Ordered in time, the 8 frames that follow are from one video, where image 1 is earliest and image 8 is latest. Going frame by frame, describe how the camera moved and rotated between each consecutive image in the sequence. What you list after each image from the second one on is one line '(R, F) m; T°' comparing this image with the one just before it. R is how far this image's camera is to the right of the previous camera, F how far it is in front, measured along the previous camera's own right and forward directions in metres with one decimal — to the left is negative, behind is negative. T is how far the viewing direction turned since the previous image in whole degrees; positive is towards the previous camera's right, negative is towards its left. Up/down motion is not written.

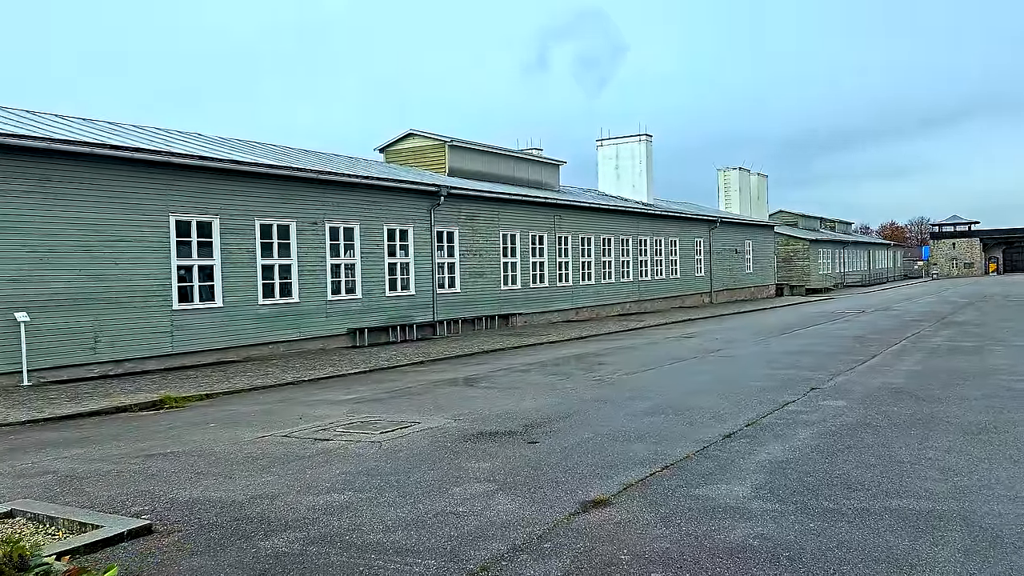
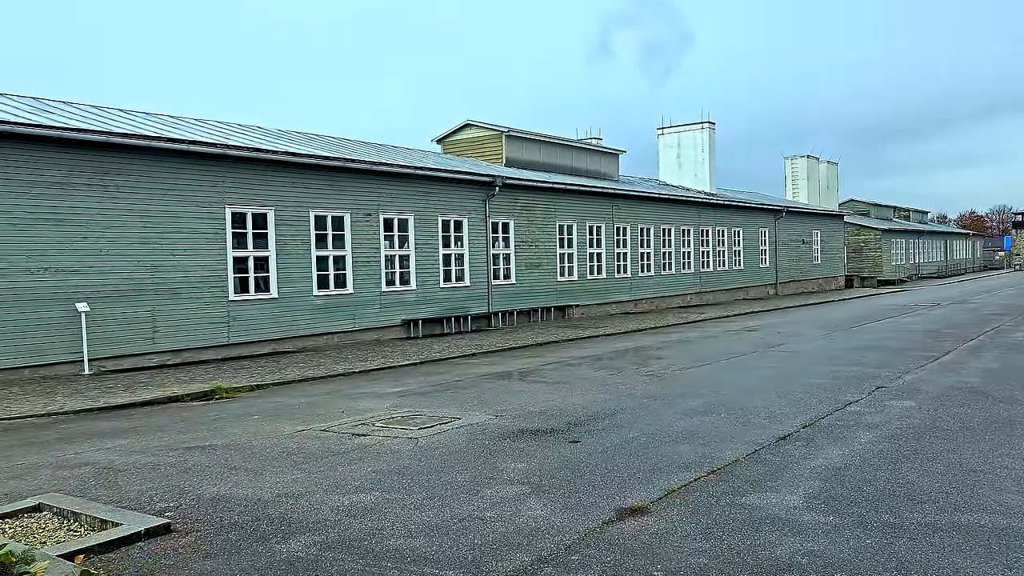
(+0.2, +0.3) m; -4°
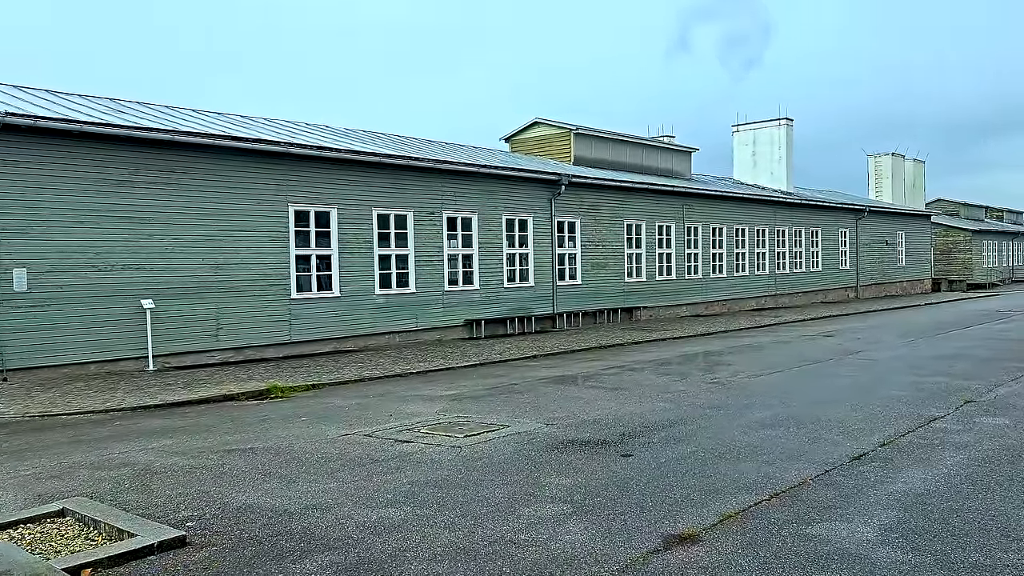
(+0.2, +0.4) m; -5°
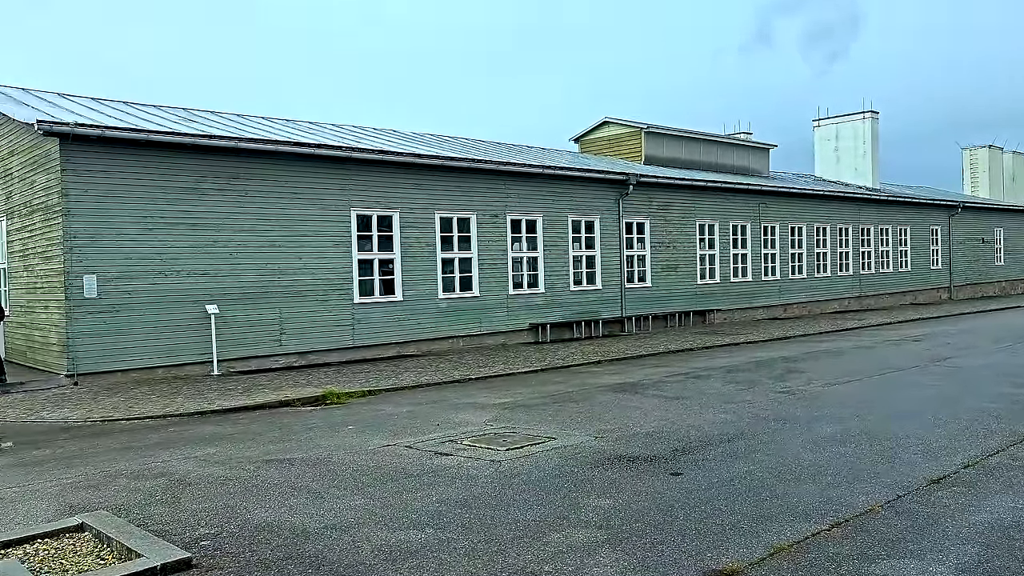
(+0.3, +0.4) m; -5°
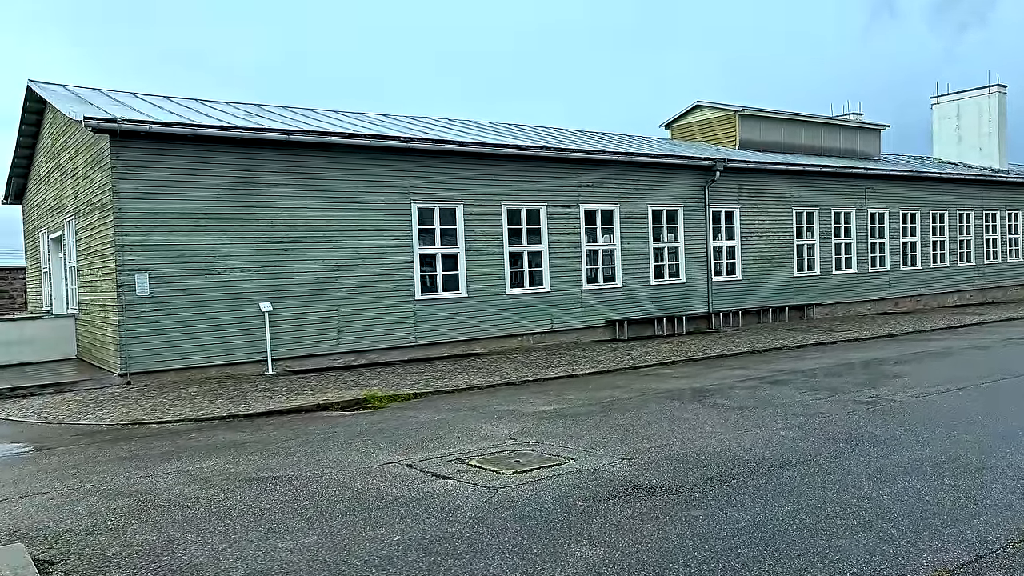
(+0.7, +0.9) m; -7°
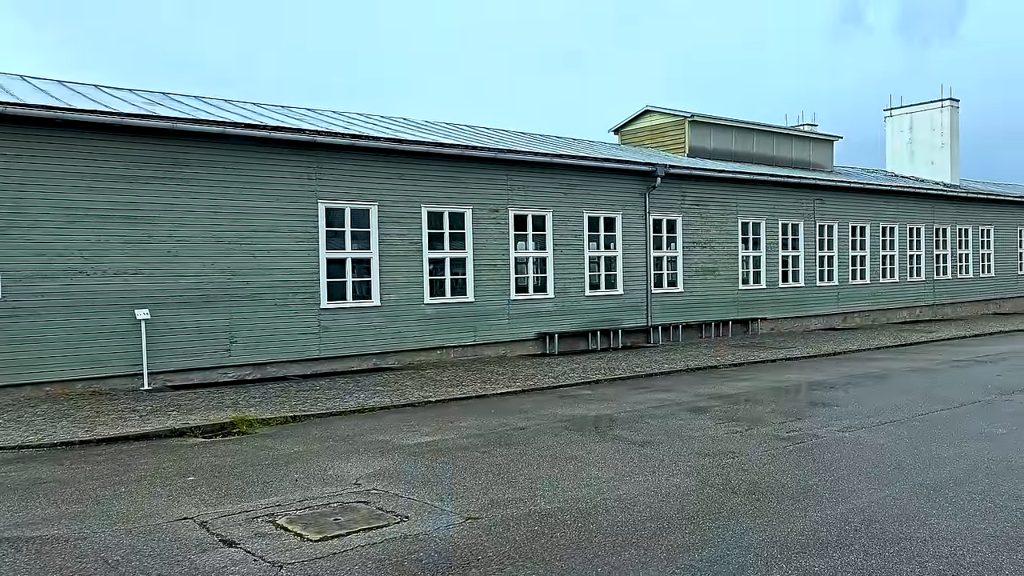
(+0.9, +1.2) m; +2°
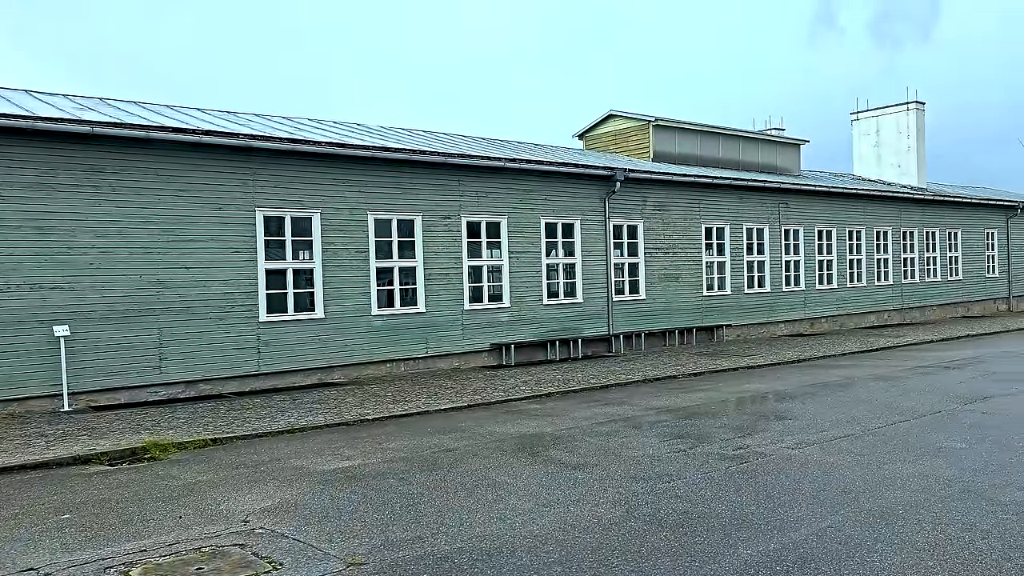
(+0.5, +0.6) m; +1°
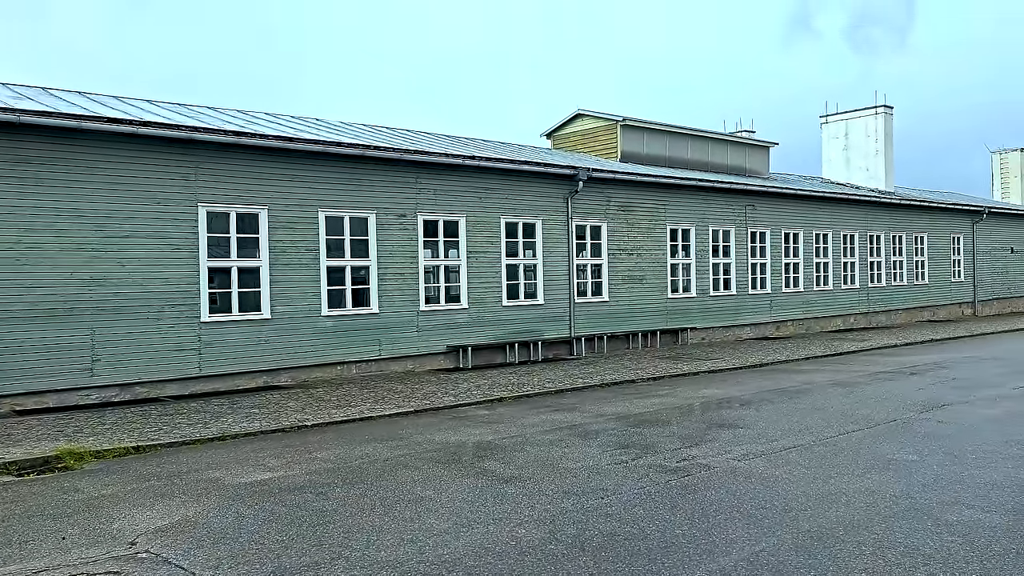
(+0.4, +0.4) m; +2°
